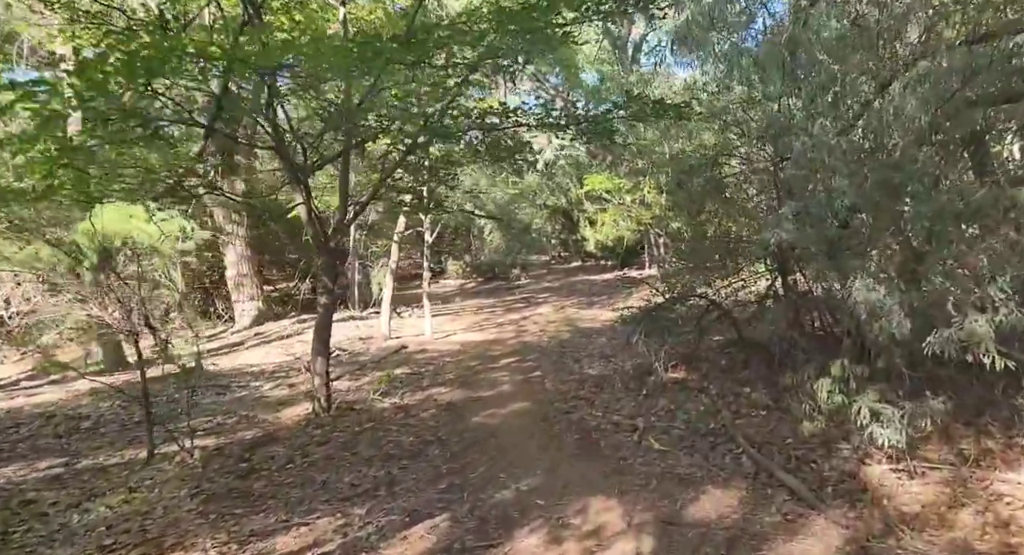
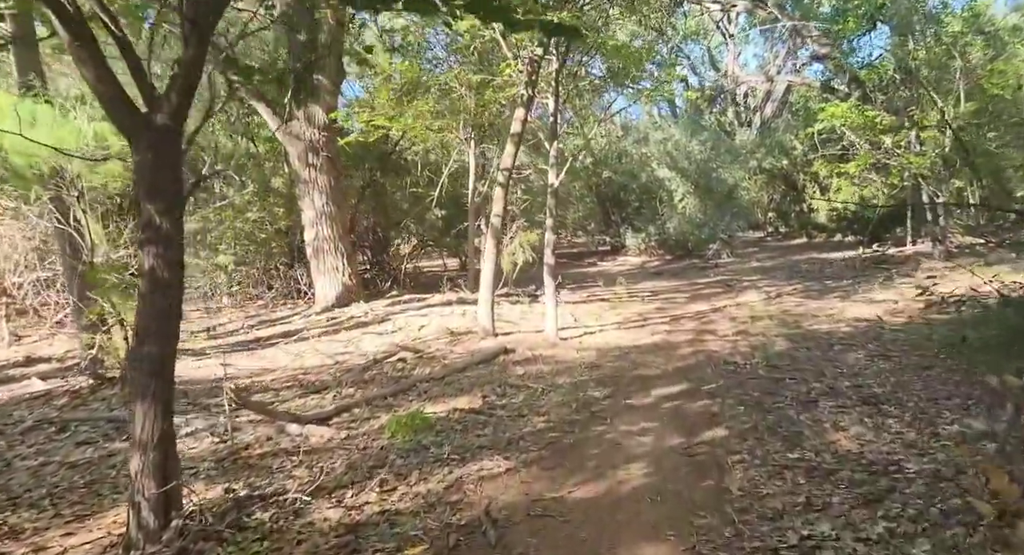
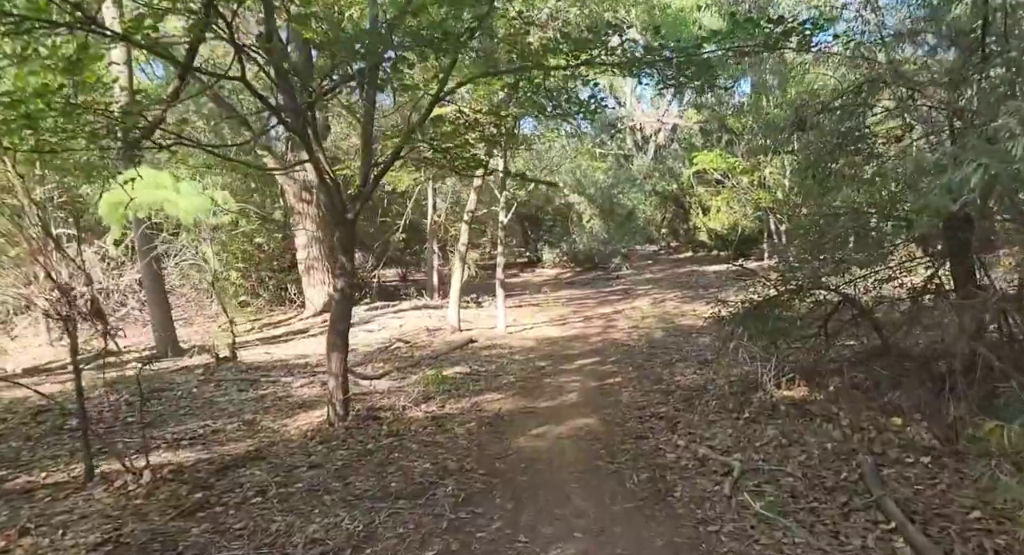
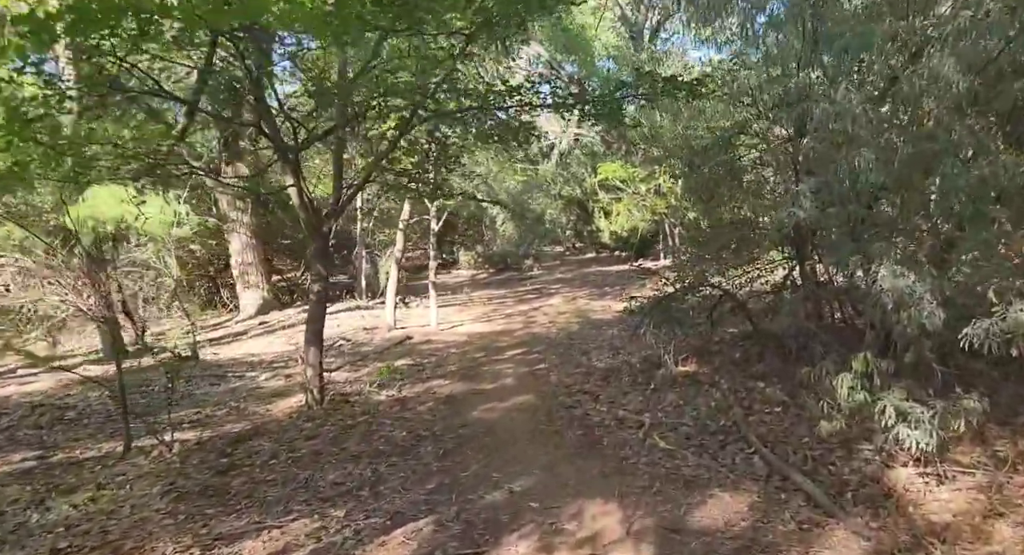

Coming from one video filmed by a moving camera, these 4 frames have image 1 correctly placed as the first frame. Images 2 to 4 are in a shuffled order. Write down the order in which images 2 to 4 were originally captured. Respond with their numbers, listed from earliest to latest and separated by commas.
4, 3, 2
